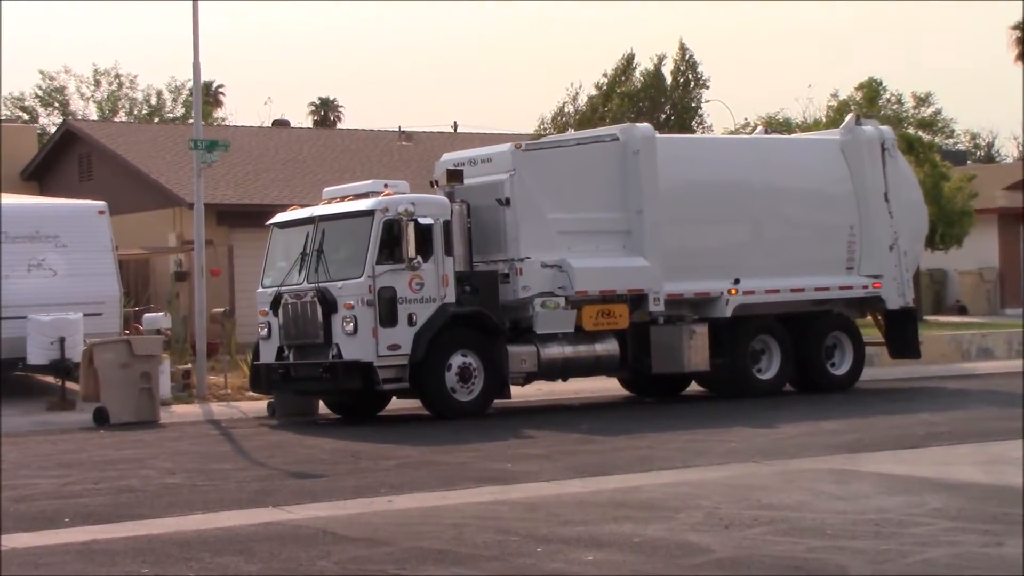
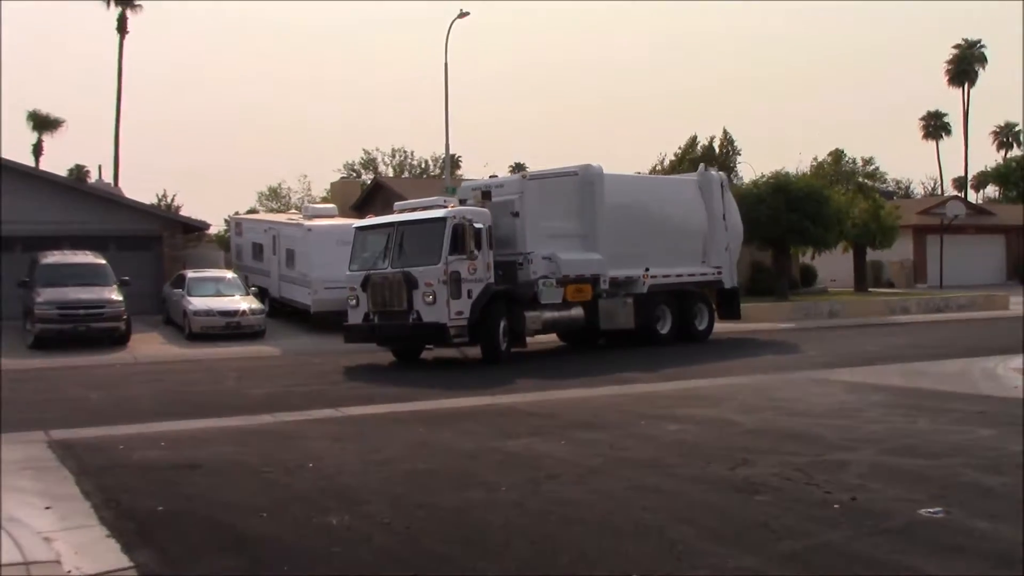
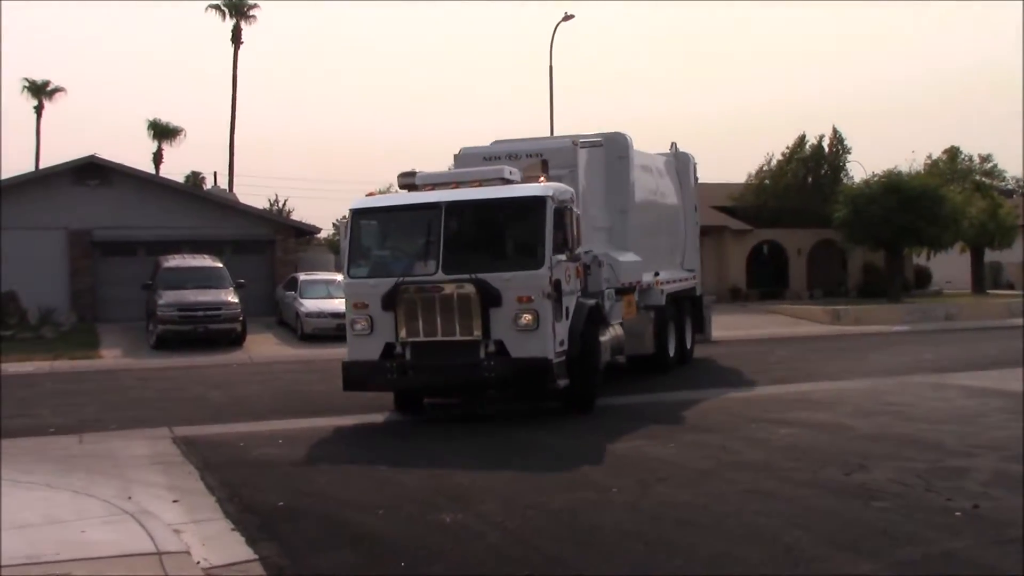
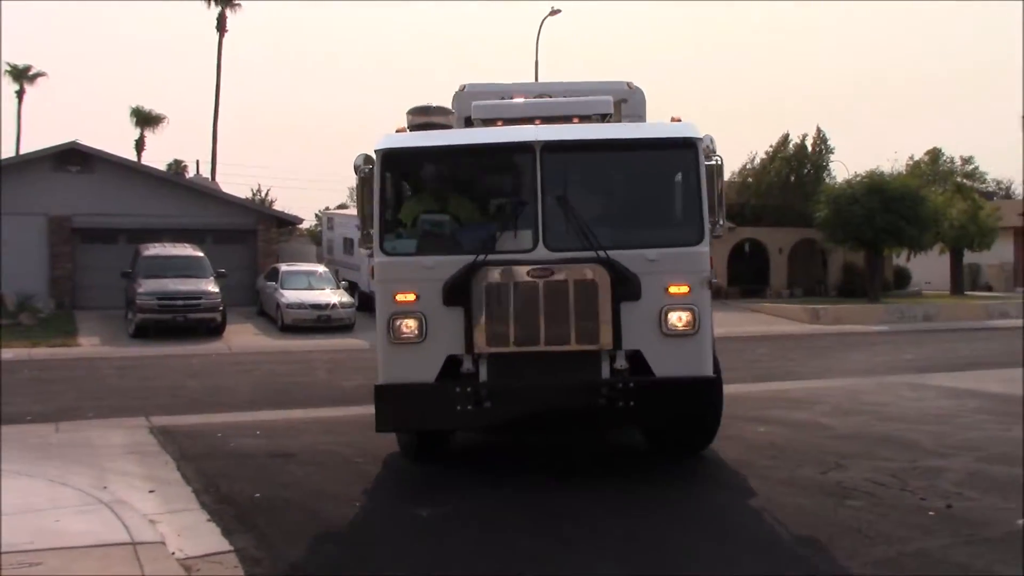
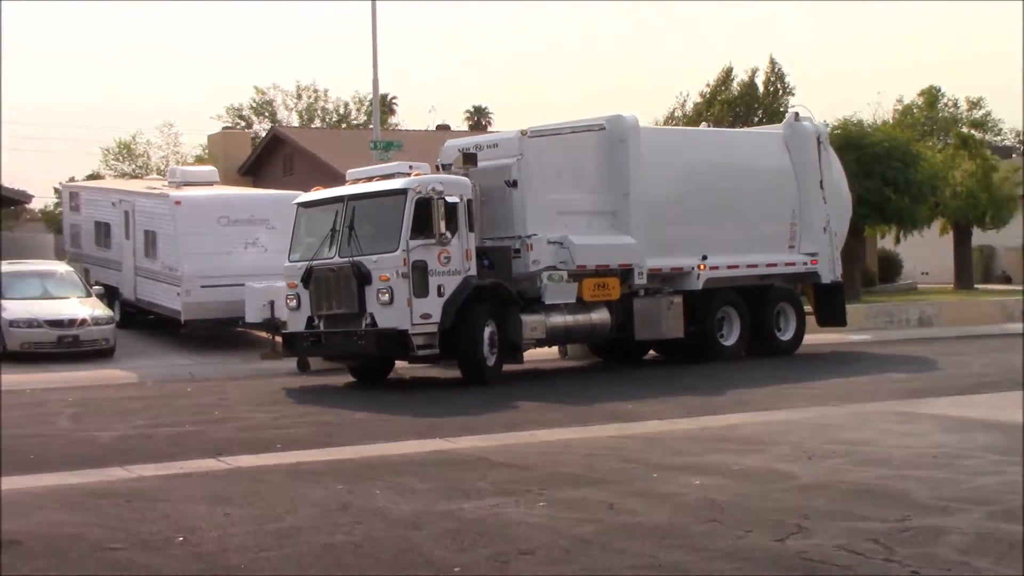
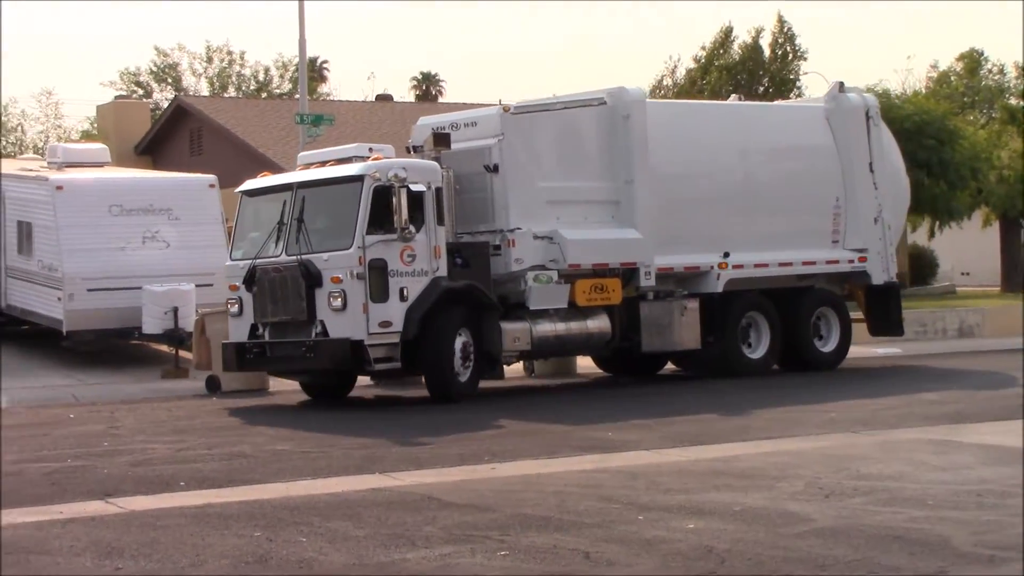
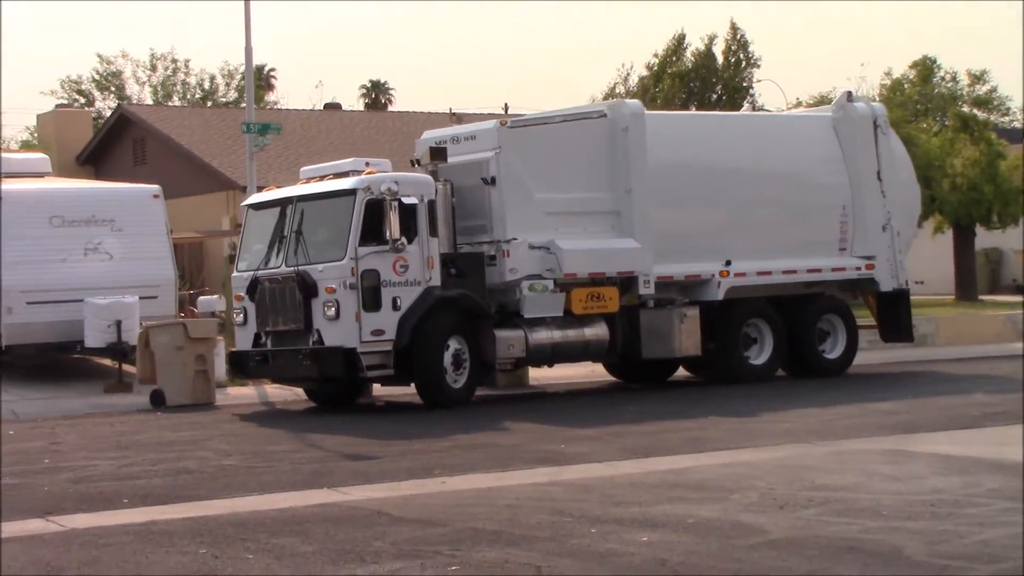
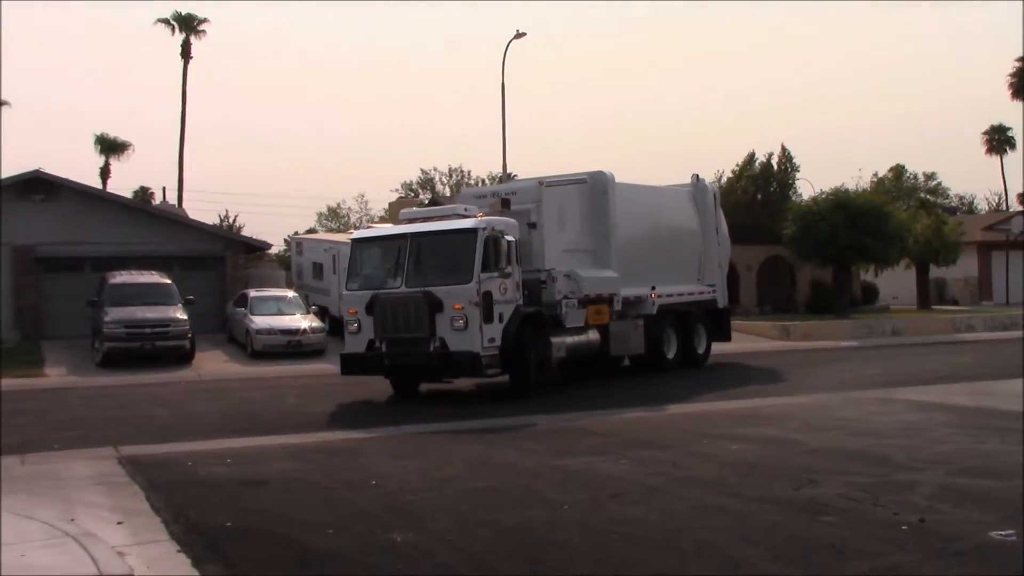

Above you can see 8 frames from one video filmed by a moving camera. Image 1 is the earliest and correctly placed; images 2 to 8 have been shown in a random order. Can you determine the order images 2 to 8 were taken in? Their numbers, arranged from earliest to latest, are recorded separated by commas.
7, 6, 5, 2, 8, 3, 4
